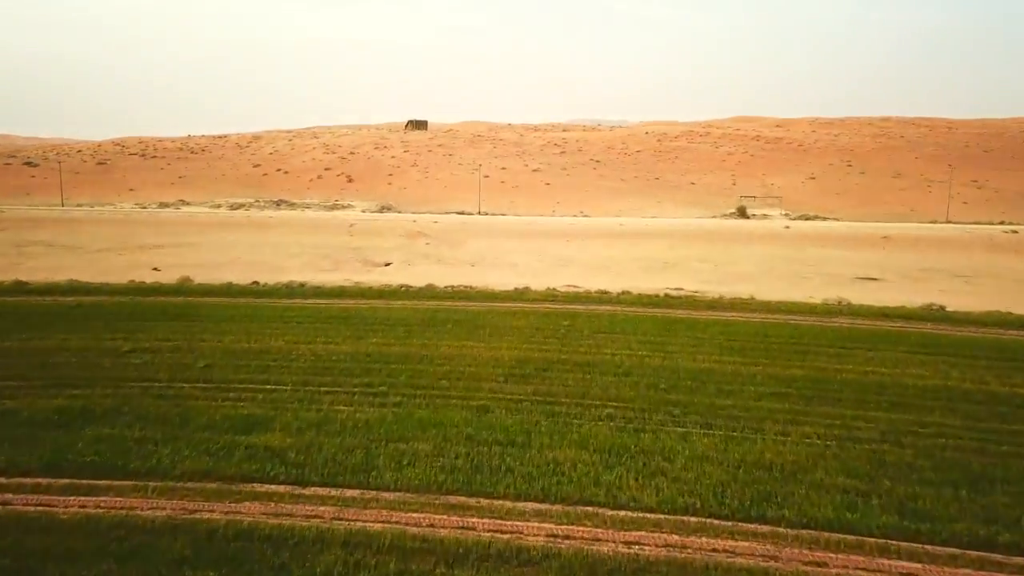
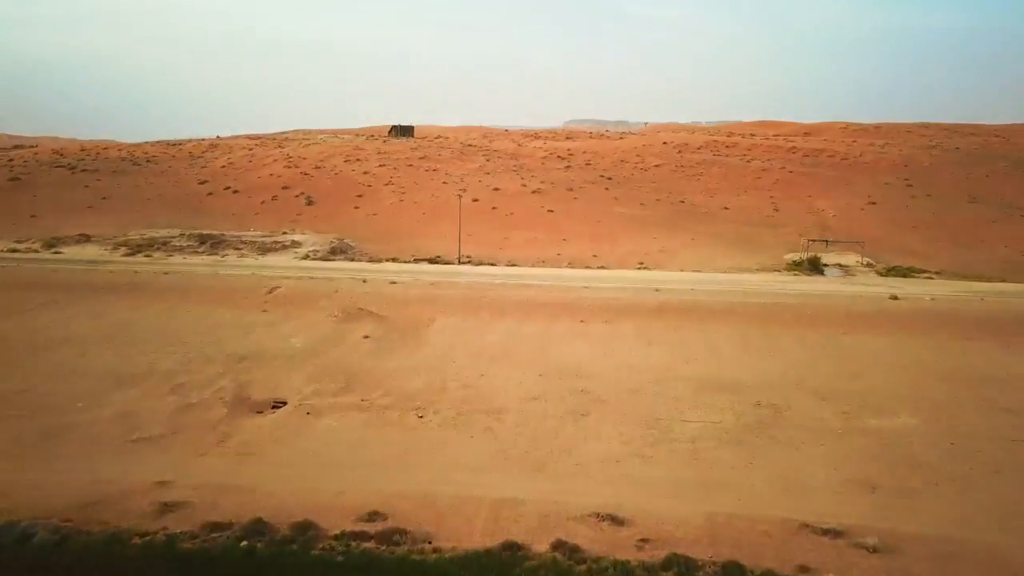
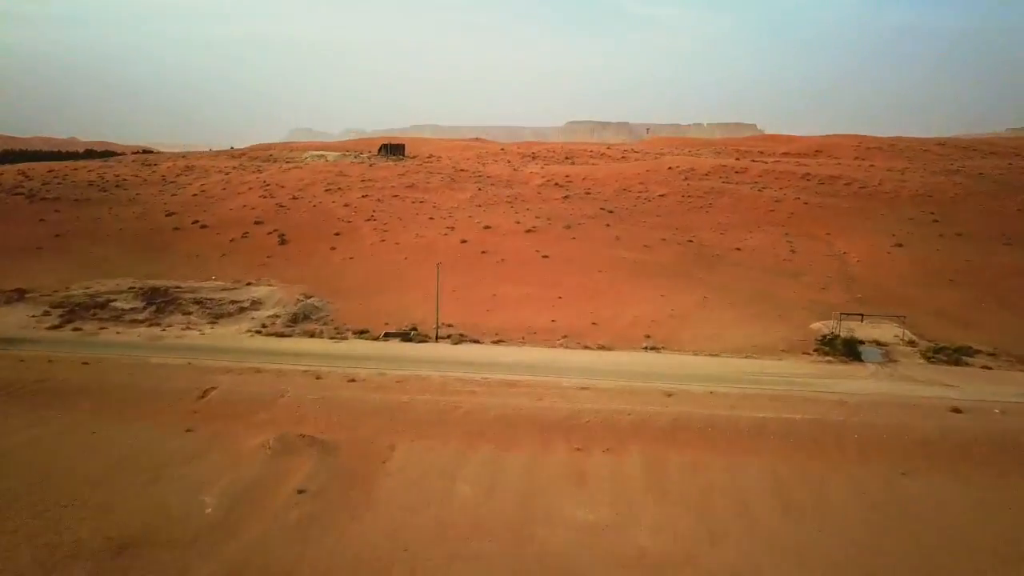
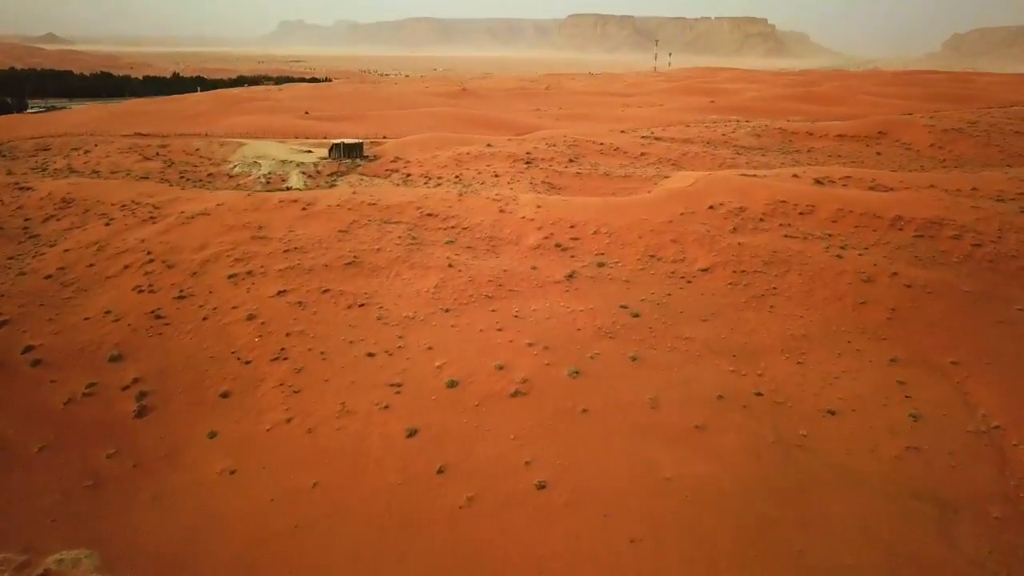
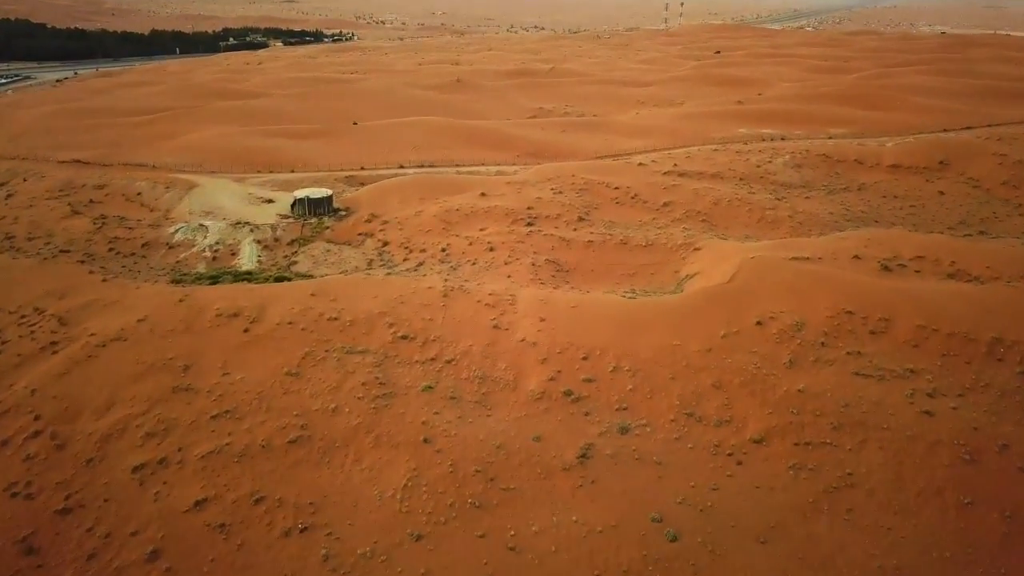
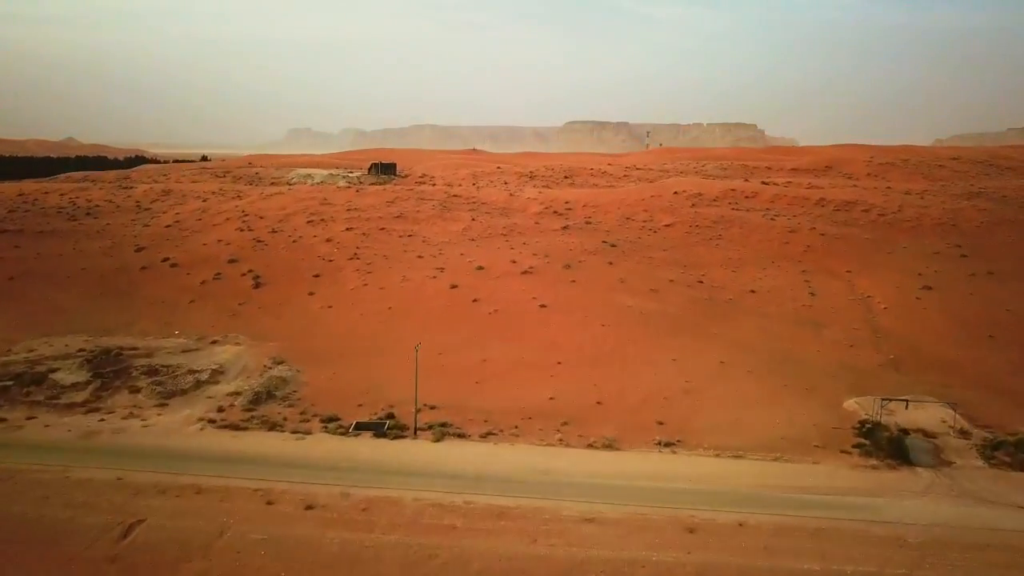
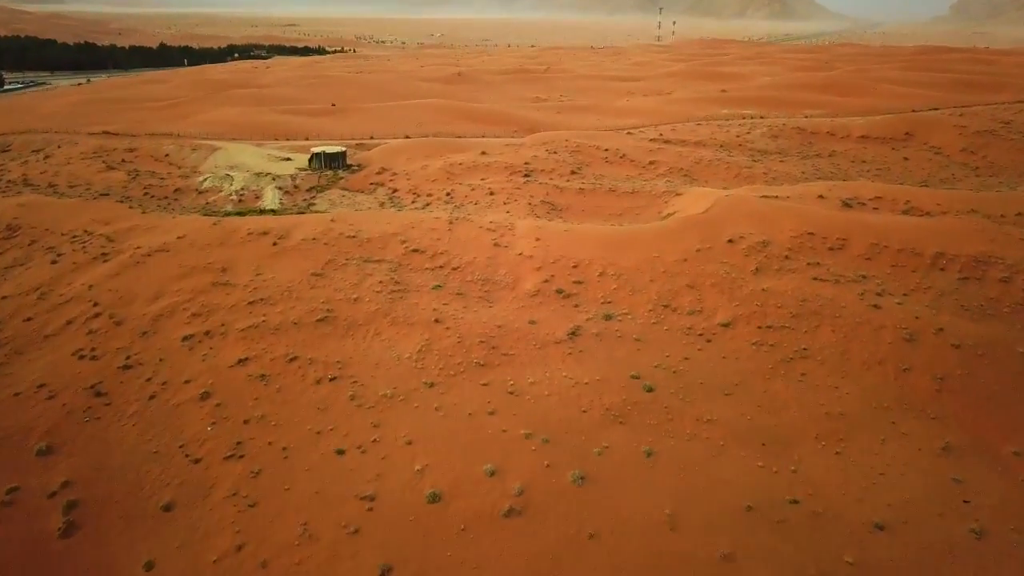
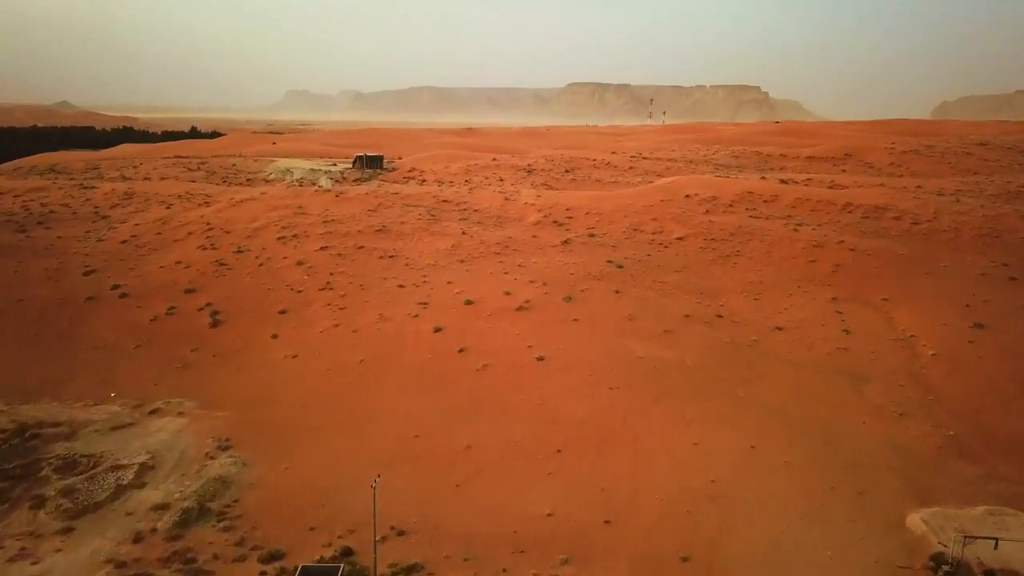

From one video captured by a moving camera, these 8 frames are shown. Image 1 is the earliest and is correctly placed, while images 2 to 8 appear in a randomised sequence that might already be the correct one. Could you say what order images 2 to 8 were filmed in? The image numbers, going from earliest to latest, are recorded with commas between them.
2, 3, 6, 8, 4, 7, 5
